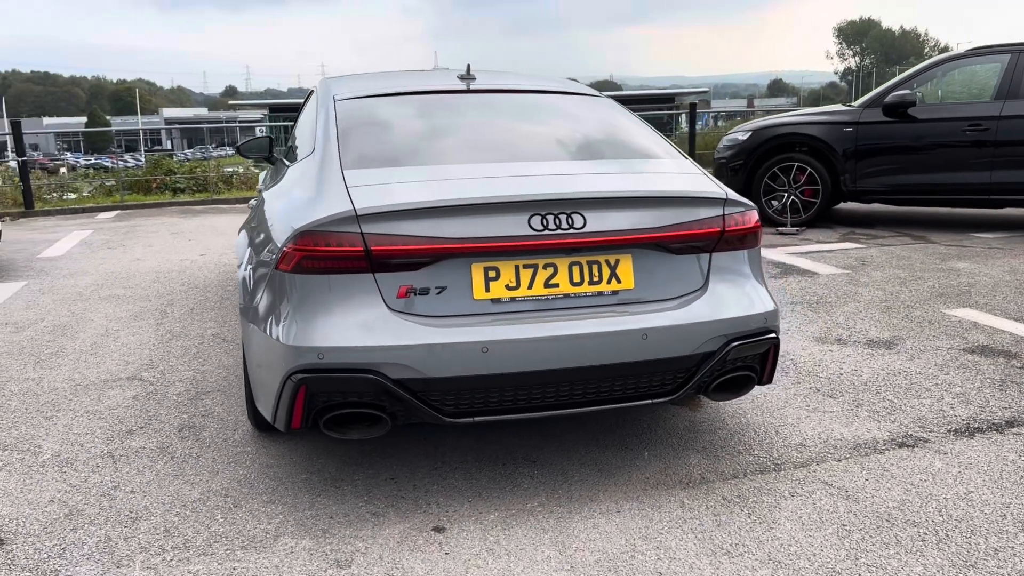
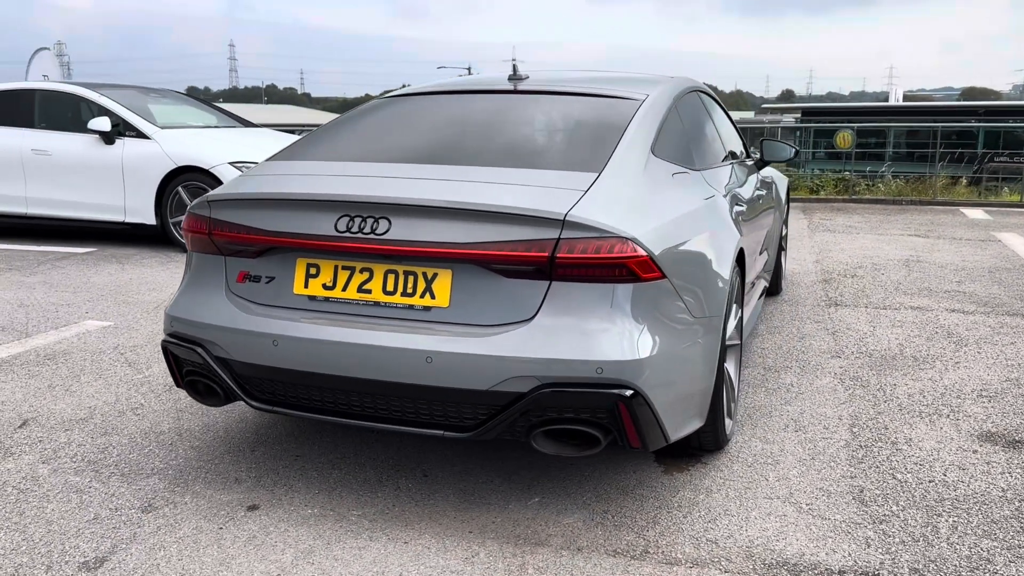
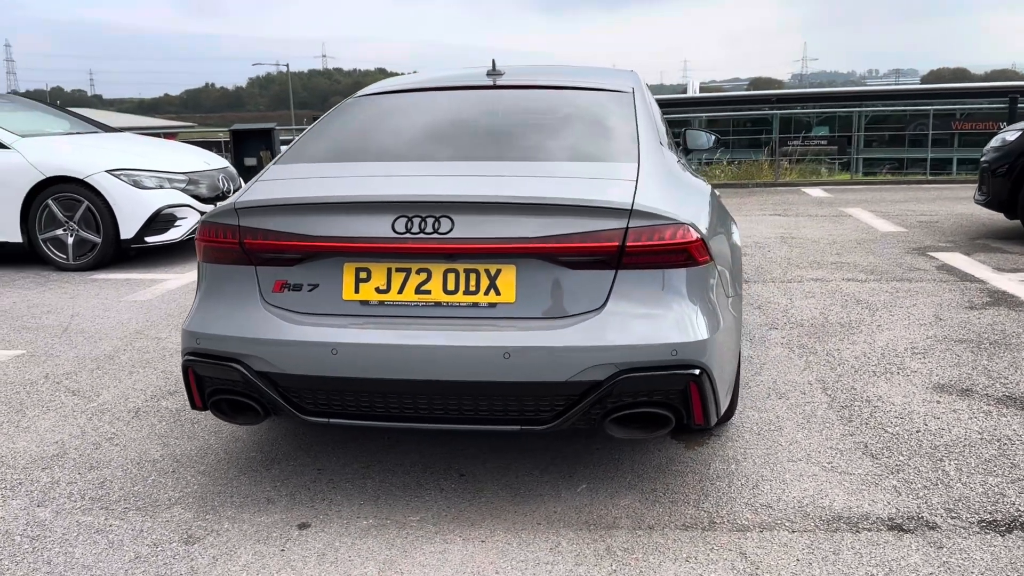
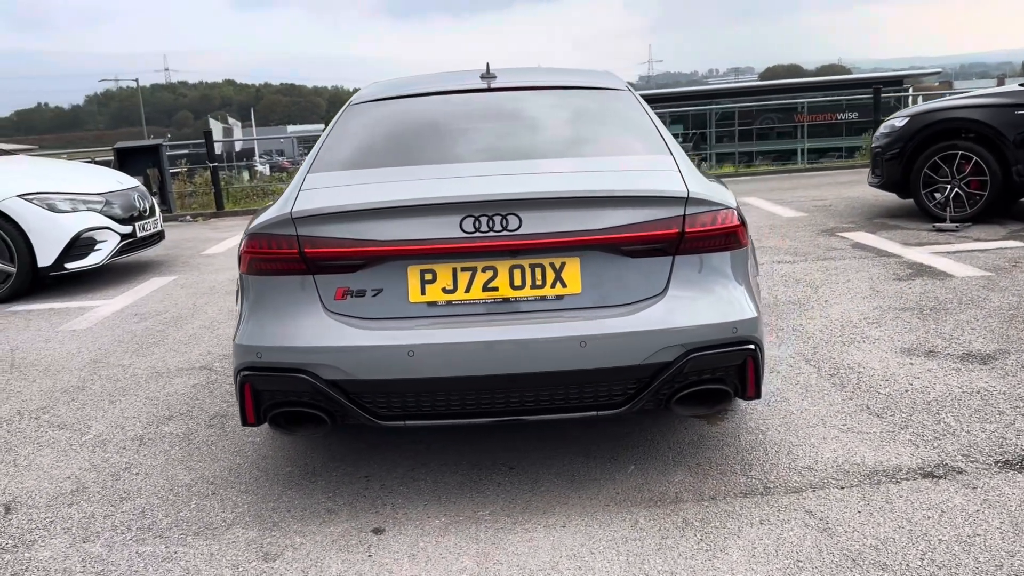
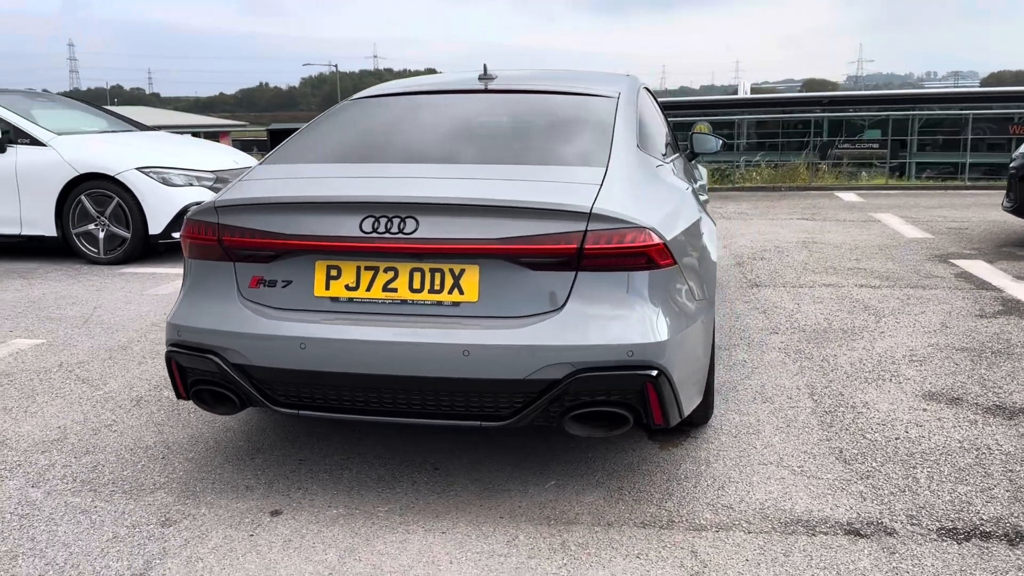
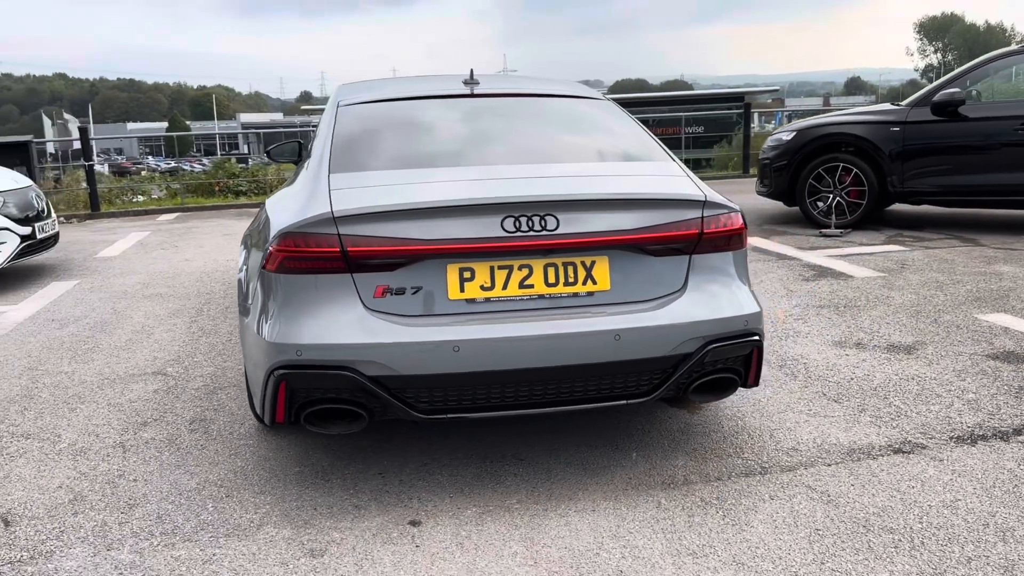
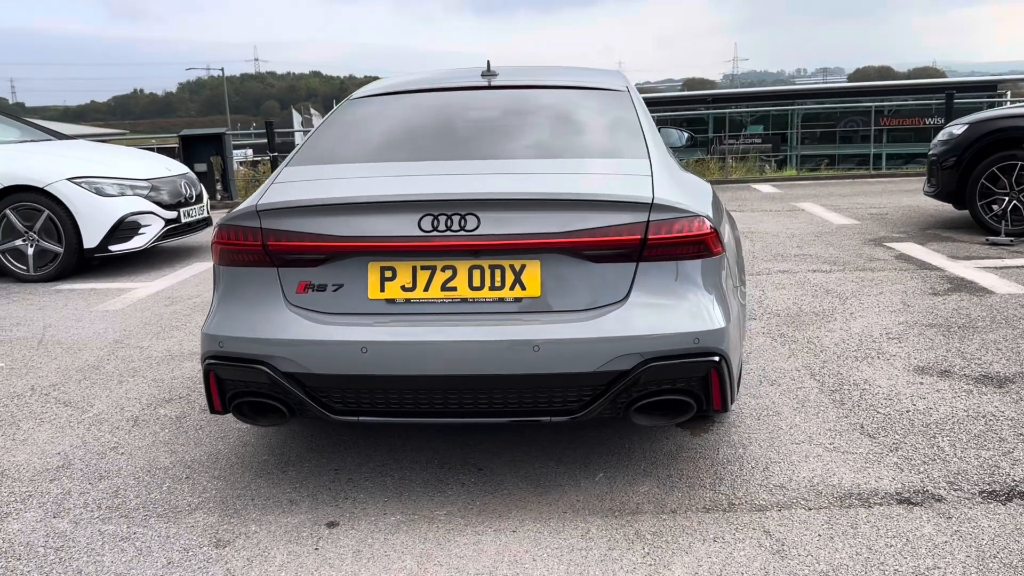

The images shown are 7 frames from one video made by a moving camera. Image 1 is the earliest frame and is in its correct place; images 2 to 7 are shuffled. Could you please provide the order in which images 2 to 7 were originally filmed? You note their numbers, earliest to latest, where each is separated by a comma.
6, 4, 7, 3, 5, 2
